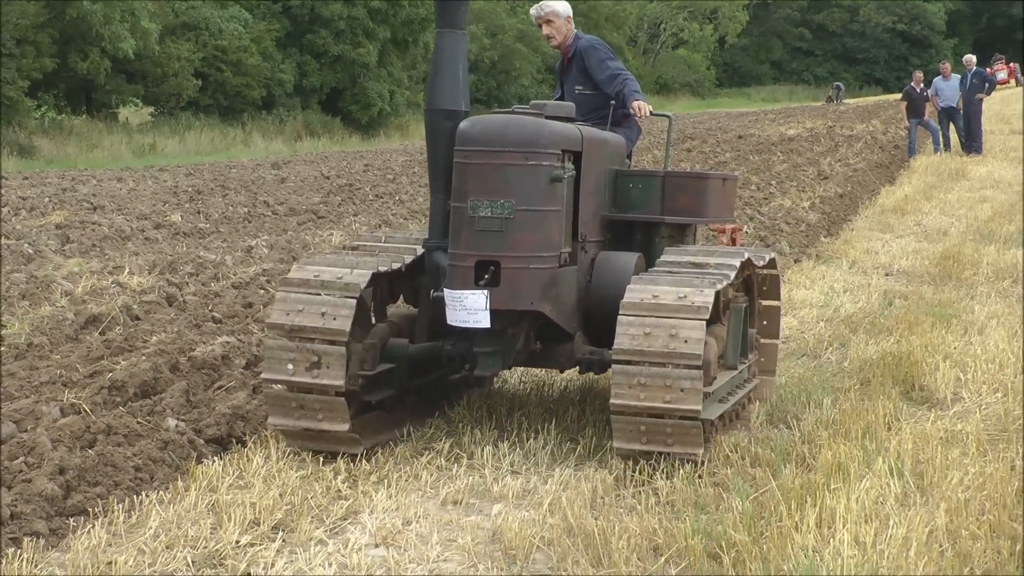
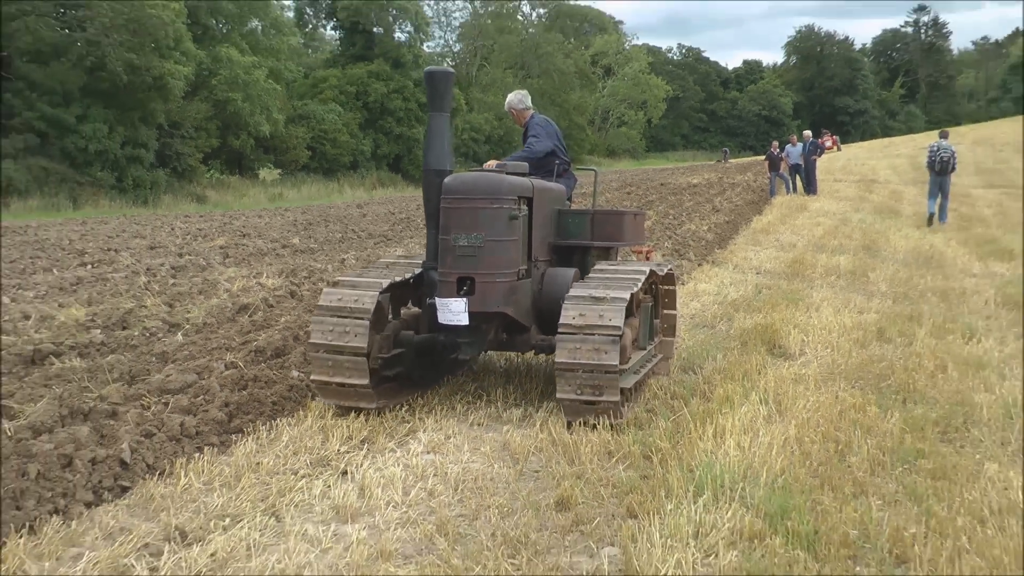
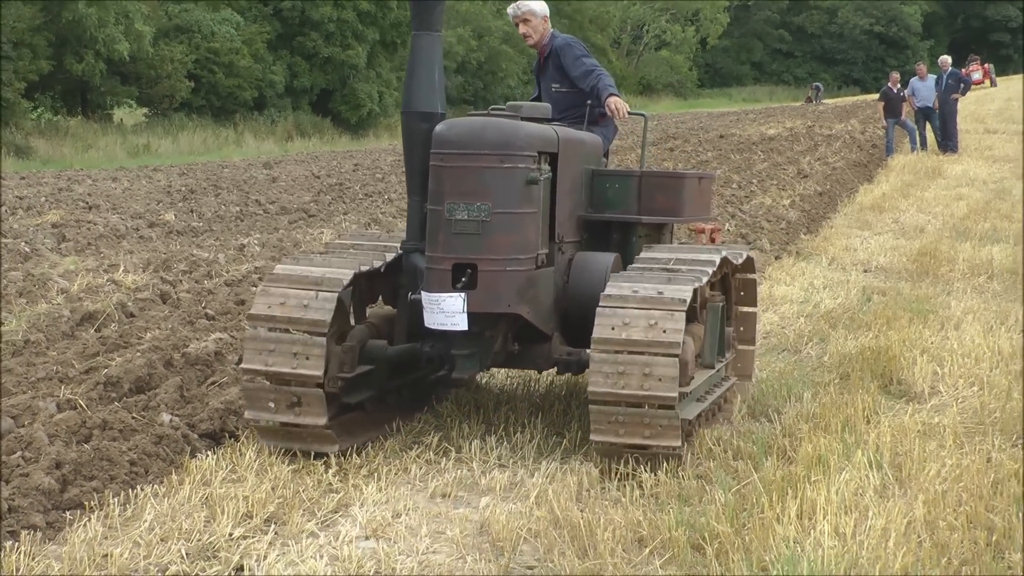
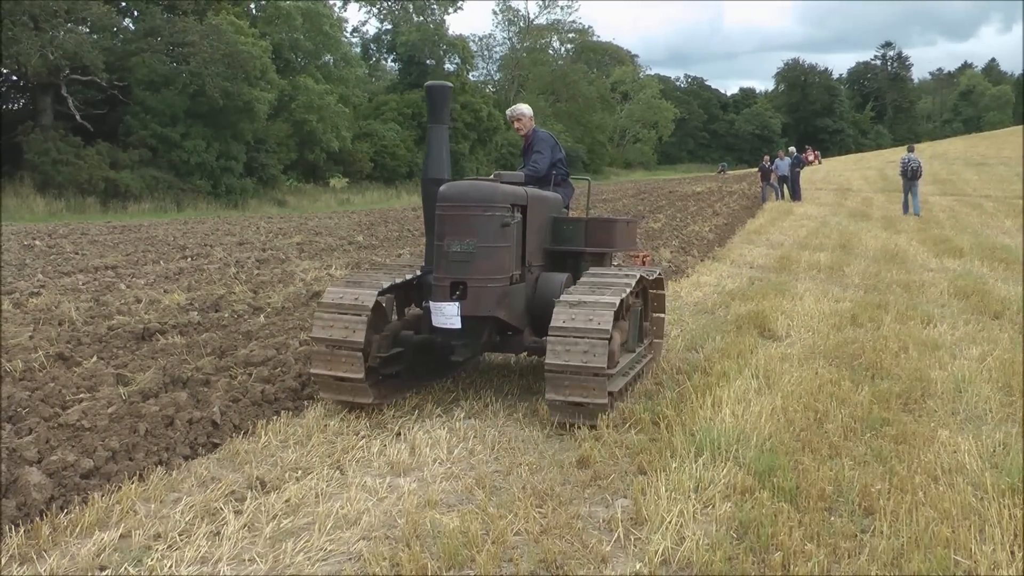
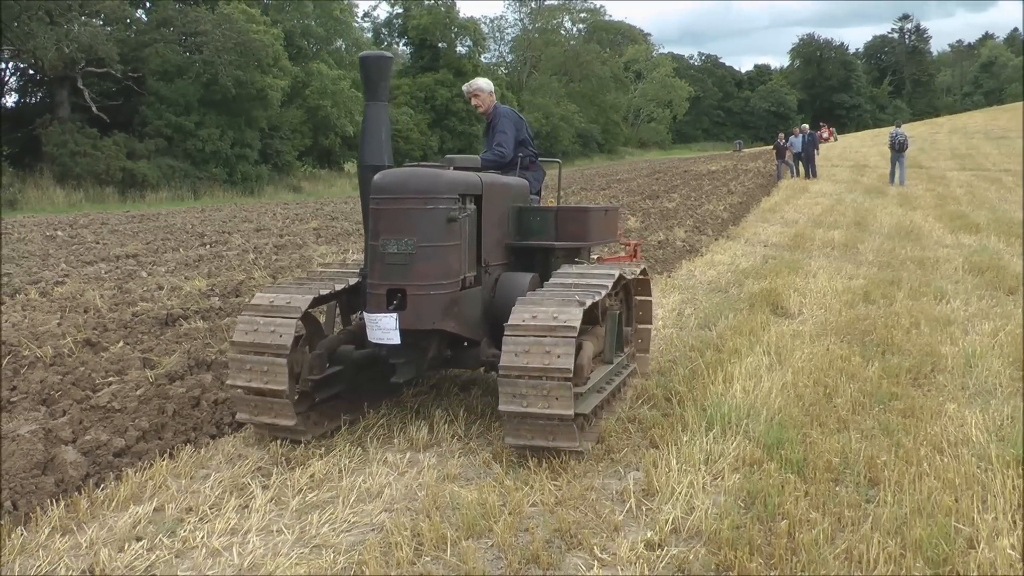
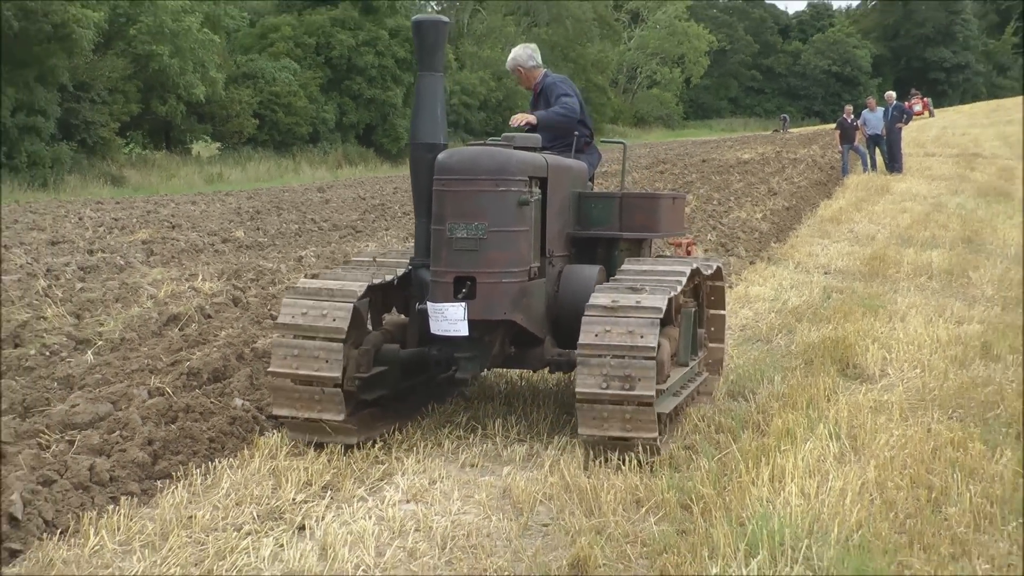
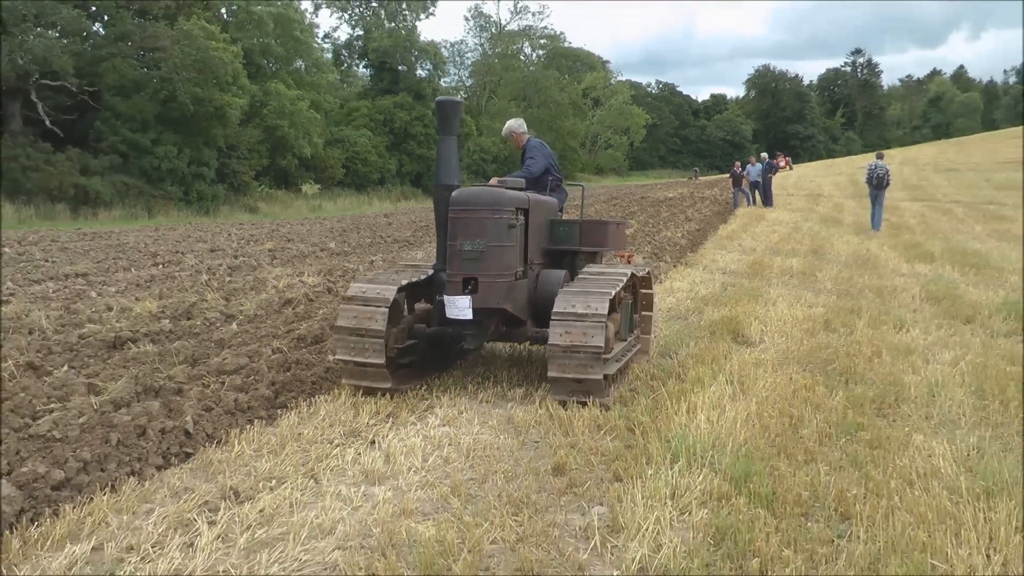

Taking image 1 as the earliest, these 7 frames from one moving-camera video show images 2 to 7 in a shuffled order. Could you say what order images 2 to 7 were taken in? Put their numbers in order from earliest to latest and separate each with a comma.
3, 6, 2, 7, 4, 5
